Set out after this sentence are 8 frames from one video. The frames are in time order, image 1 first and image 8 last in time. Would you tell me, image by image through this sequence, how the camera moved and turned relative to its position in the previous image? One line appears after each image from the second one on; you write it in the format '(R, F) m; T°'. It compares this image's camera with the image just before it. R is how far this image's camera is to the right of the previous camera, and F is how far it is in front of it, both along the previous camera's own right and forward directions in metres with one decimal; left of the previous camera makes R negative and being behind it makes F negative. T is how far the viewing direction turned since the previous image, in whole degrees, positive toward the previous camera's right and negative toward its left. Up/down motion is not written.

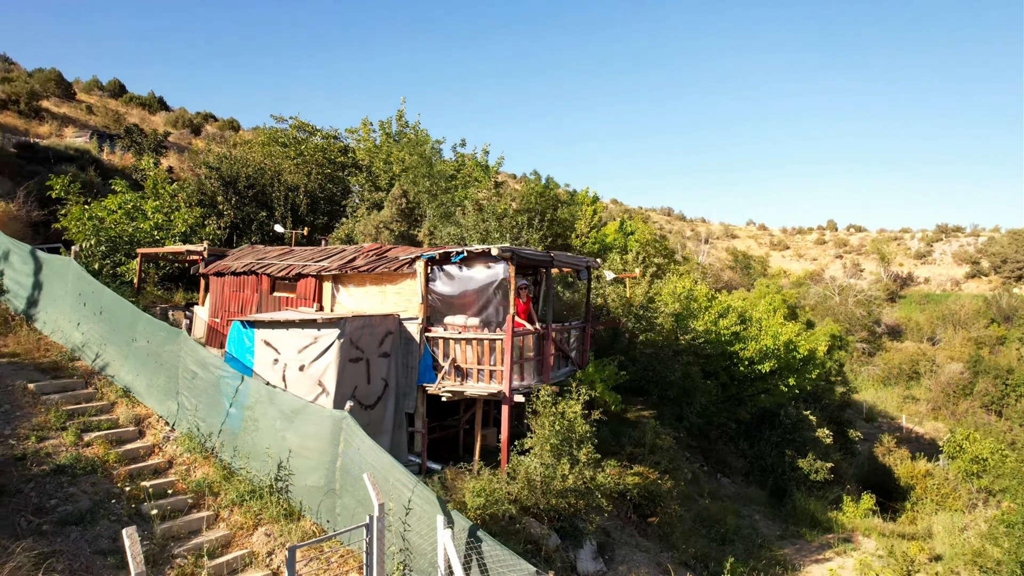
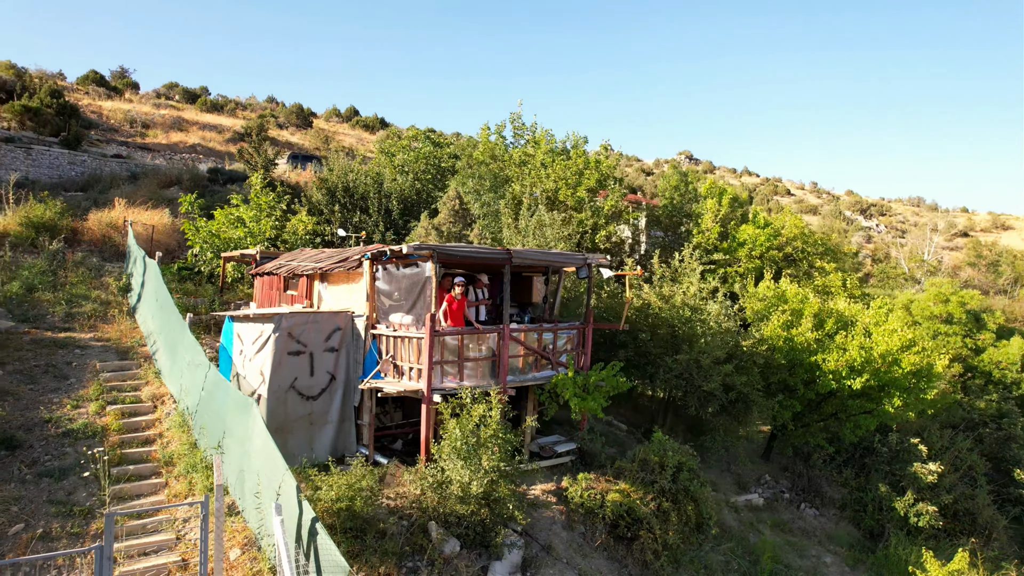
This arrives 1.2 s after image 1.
(+3.9, +0.9) m; -20°
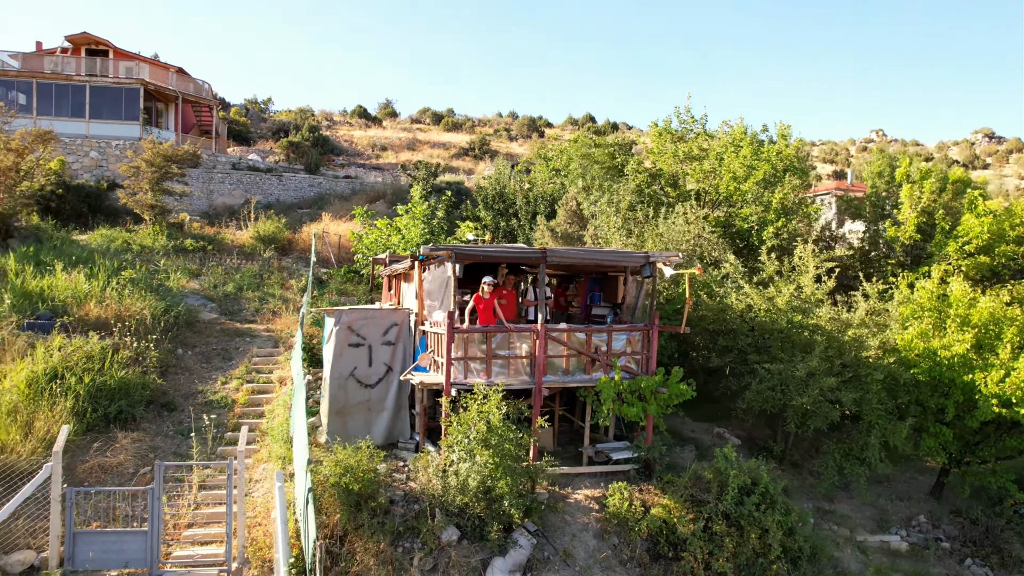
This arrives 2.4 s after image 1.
(+3.1, +0.6) m; -22°
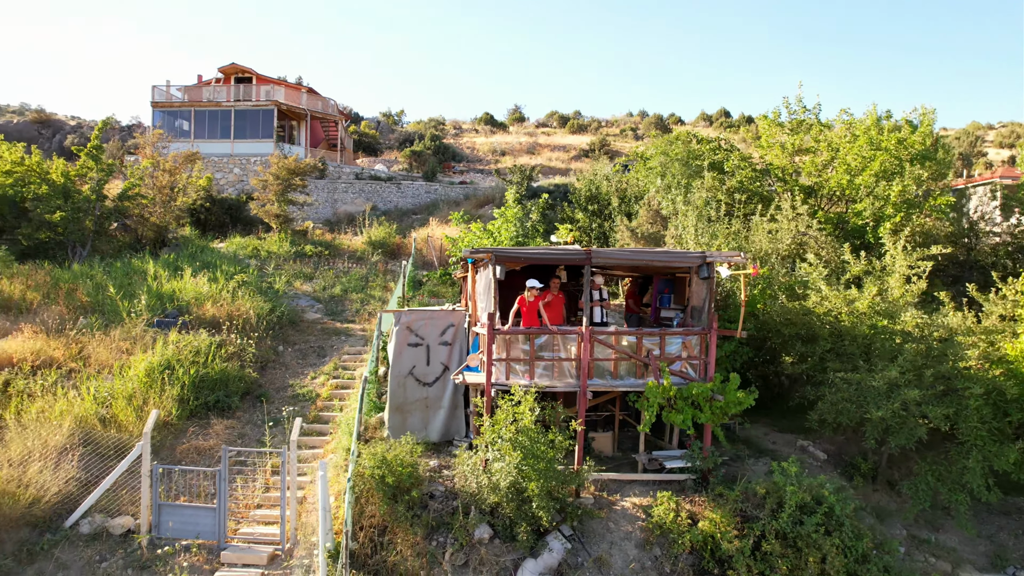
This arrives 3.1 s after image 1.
(+1.3, +0.1) m; -12°
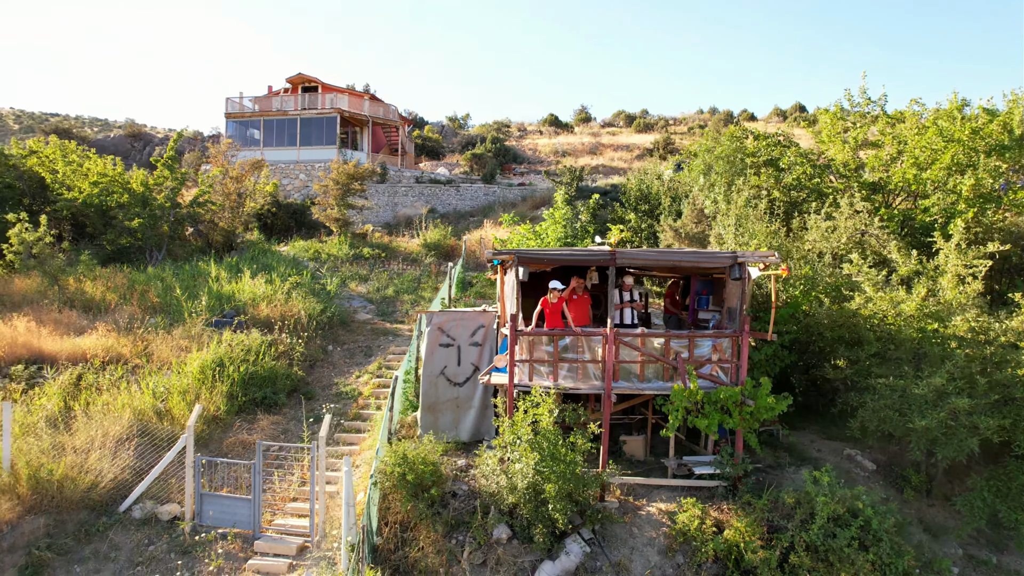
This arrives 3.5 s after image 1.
(+0.7, 0.0) m; -6°
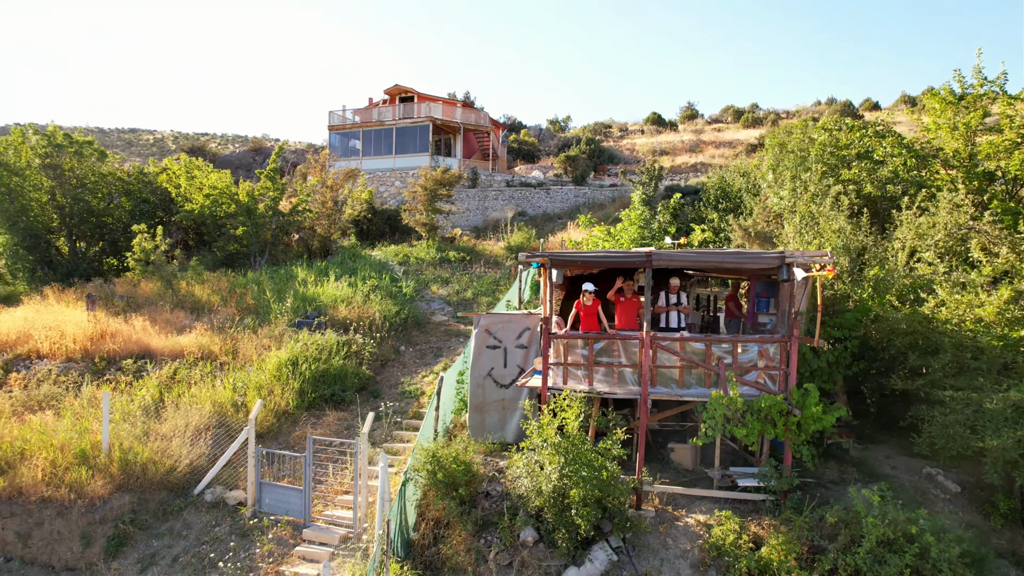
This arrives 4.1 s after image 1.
(+1.1, +0.1) m; -10°
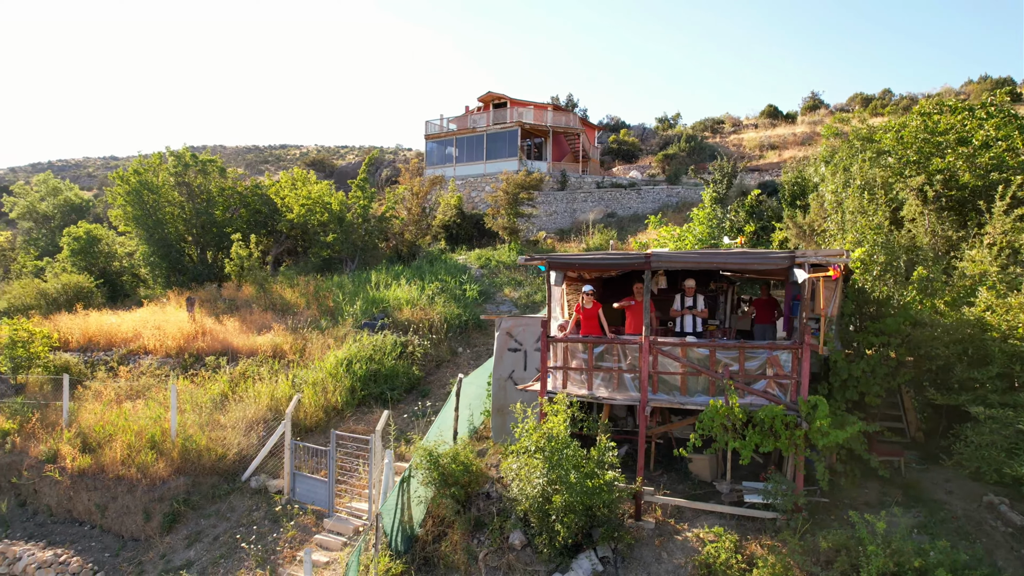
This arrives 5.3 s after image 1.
(+1.8, +0.1) m; -11°
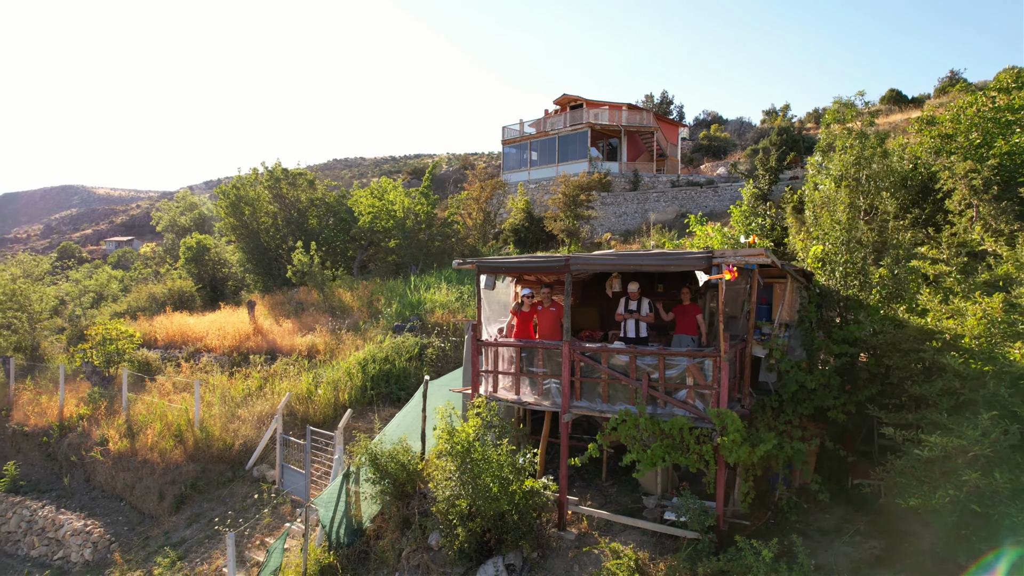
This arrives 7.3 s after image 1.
(+2.7, +0.3) m; -12°
